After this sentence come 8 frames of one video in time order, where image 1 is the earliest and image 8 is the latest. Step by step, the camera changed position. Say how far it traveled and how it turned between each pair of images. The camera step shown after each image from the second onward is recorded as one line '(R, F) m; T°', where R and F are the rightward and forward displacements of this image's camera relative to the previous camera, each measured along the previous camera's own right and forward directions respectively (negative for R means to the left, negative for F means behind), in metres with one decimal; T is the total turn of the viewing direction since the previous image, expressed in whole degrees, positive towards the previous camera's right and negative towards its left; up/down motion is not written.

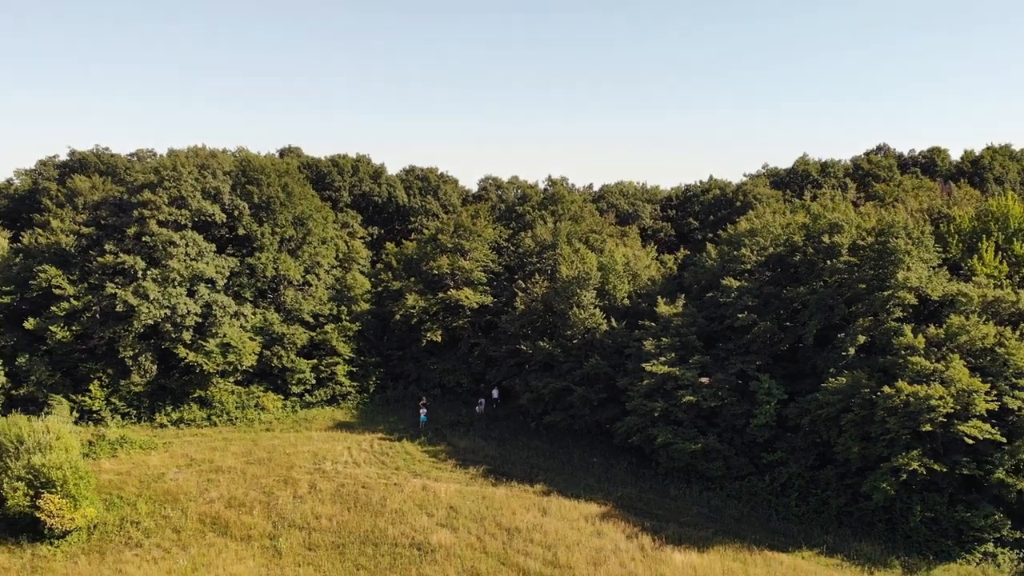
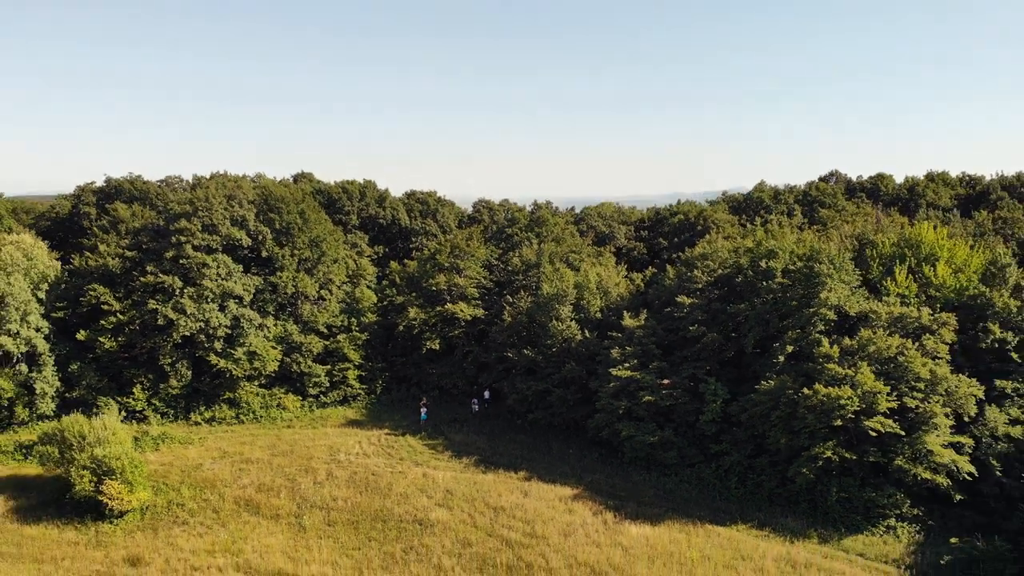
(+0.4, -2.6) m; 0°
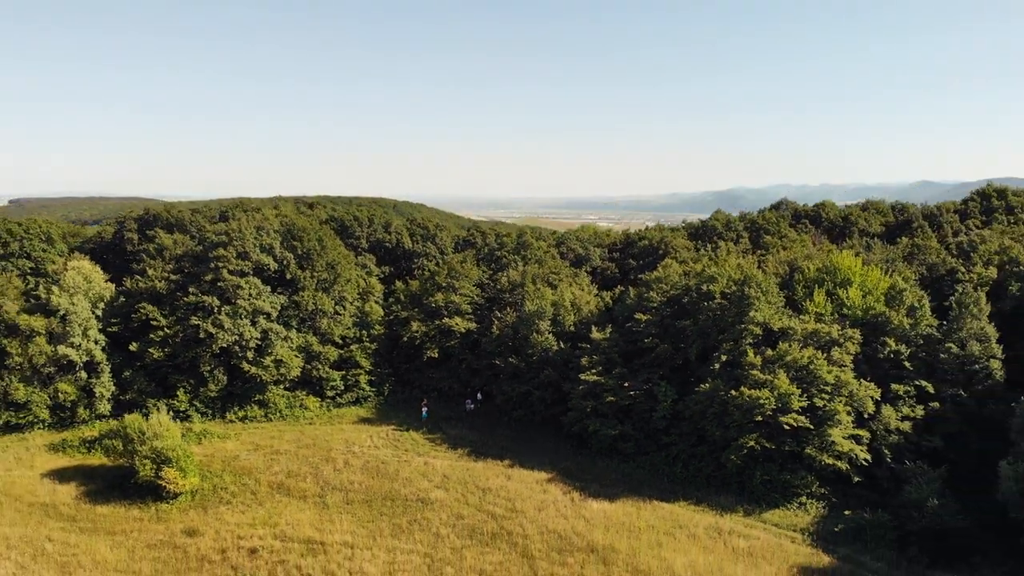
(+0.5, -3.5) m; 0°
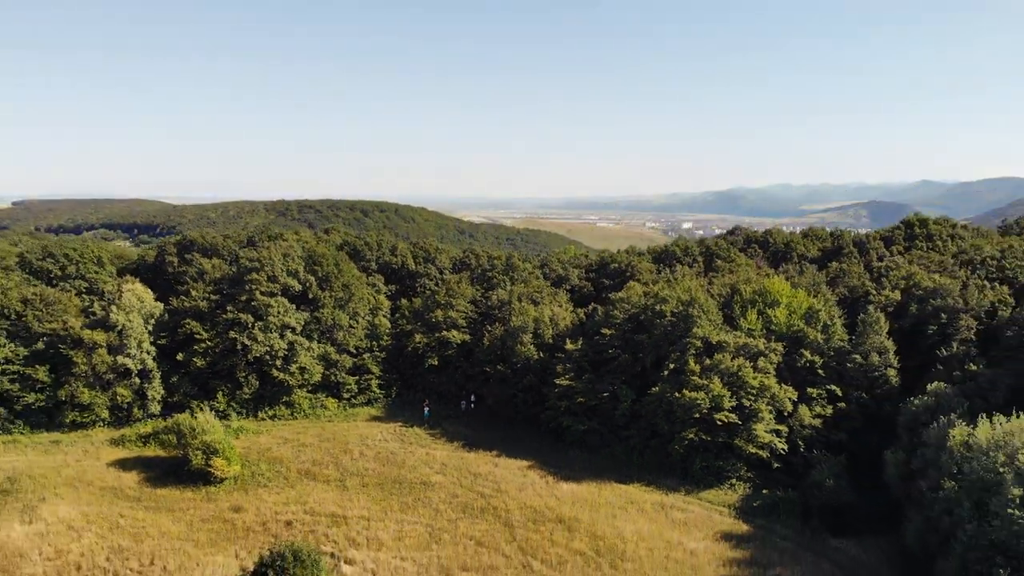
(+0.6, -4.3) m; 0°
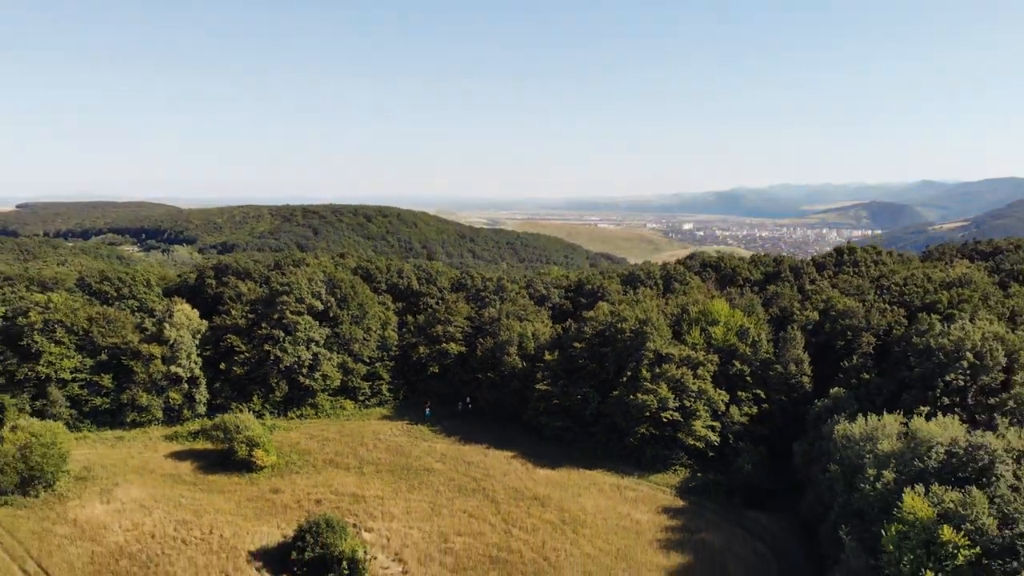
(+0.7, -5.4) m; 0°
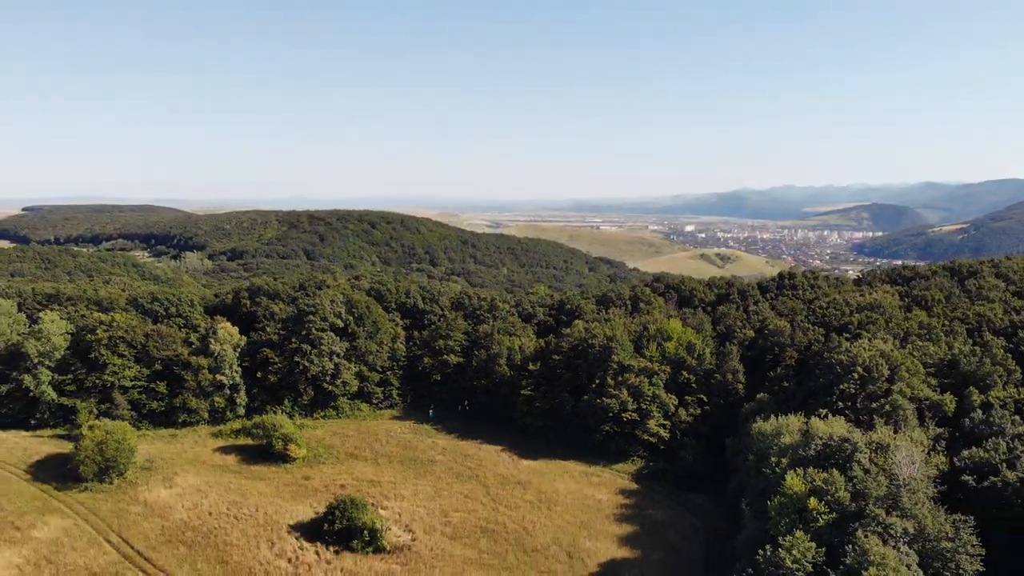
(+0.8, -6.3) m; 0°
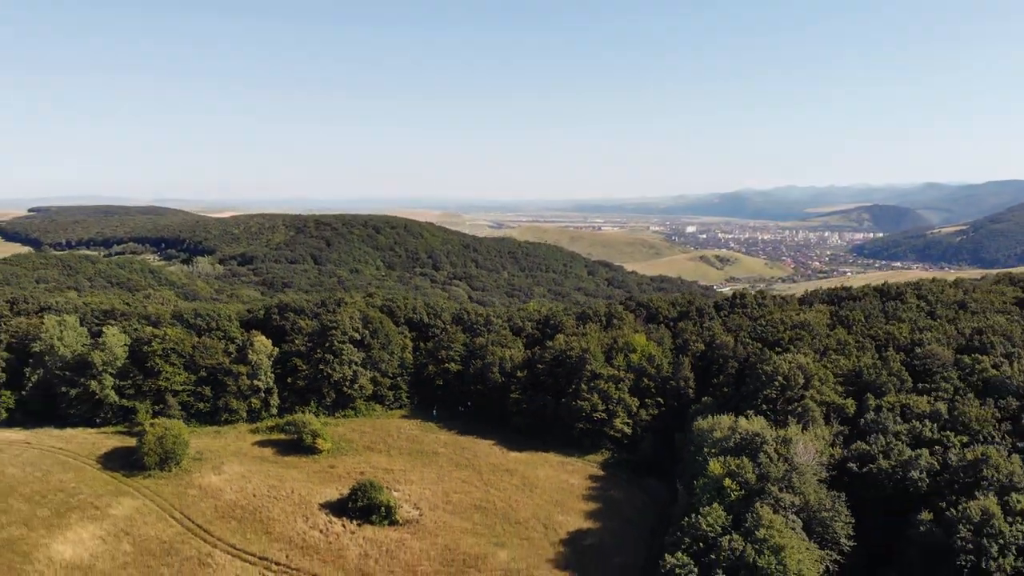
(+0.8, -7.2) m; 0°
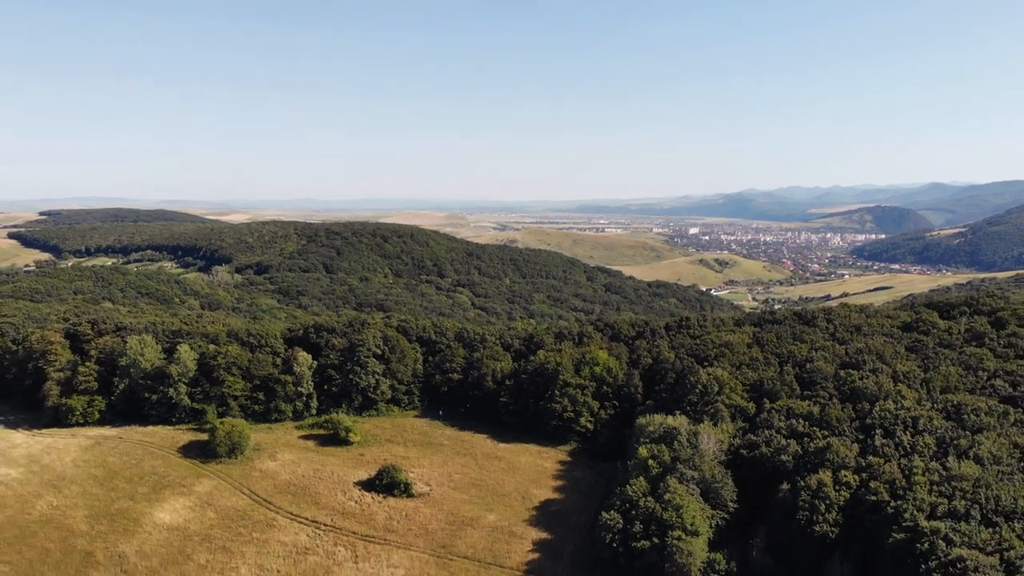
(+1.4, -12.3) m; 0°
